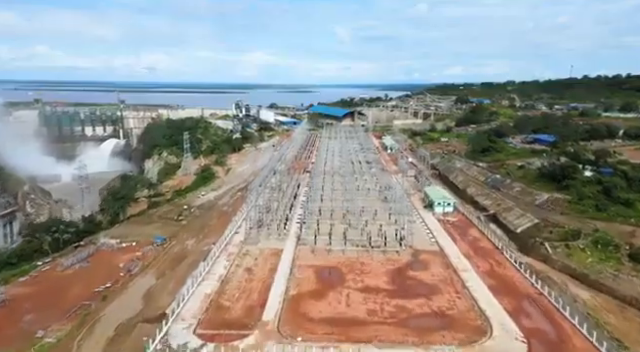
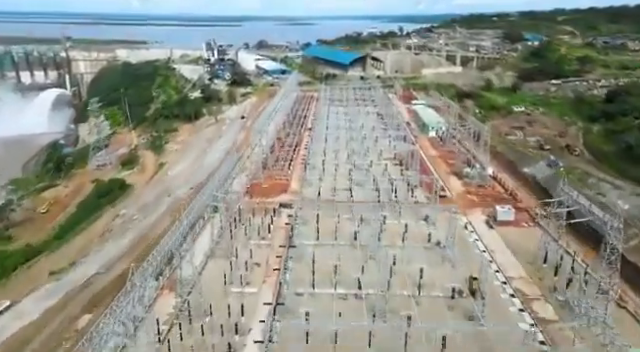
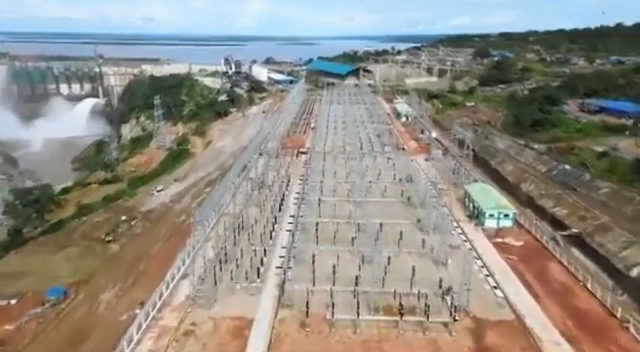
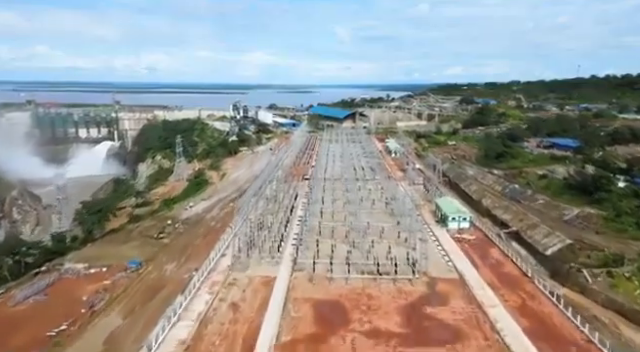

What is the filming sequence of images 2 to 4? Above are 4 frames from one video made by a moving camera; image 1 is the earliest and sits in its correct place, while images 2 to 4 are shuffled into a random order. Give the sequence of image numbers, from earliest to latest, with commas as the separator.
4, 3, 2
